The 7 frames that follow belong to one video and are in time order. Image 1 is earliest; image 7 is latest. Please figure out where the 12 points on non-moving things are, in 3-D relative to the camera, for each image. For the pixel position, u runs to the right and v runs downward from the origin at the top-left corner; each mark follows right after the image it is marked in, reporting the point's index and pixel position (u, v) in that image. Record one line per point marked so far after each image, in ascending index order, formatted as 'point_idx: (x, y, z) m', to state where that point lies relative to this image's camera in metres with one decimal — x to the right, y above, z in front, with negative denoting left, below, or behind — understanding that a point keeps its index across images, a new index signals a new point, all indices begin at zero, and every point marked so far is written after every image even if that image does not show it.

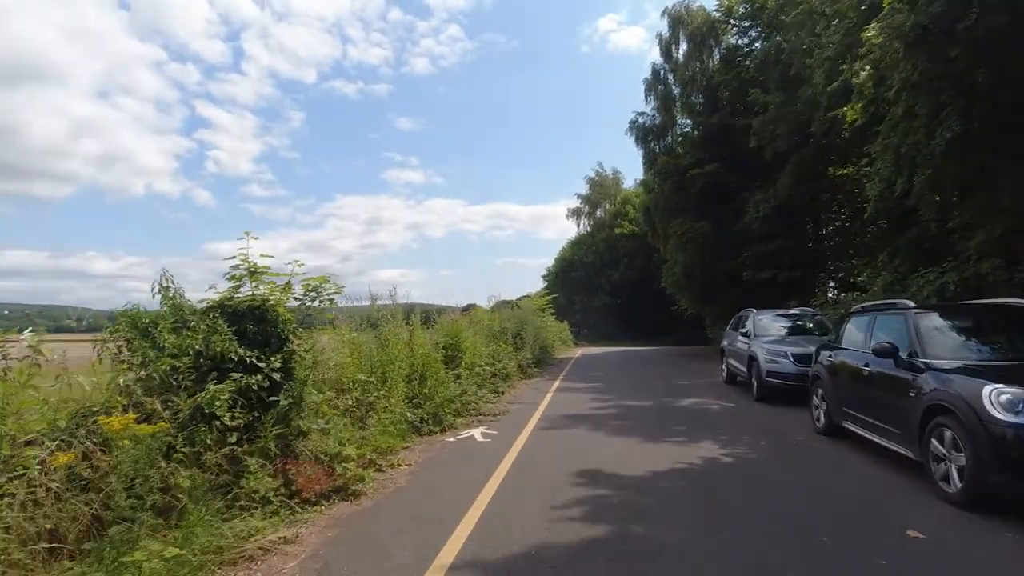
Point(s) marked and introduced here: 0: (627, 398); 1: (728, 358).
0: (+3.2, -3.1, +15.7) m
1: (+7.2, -2.3, +18.7) m
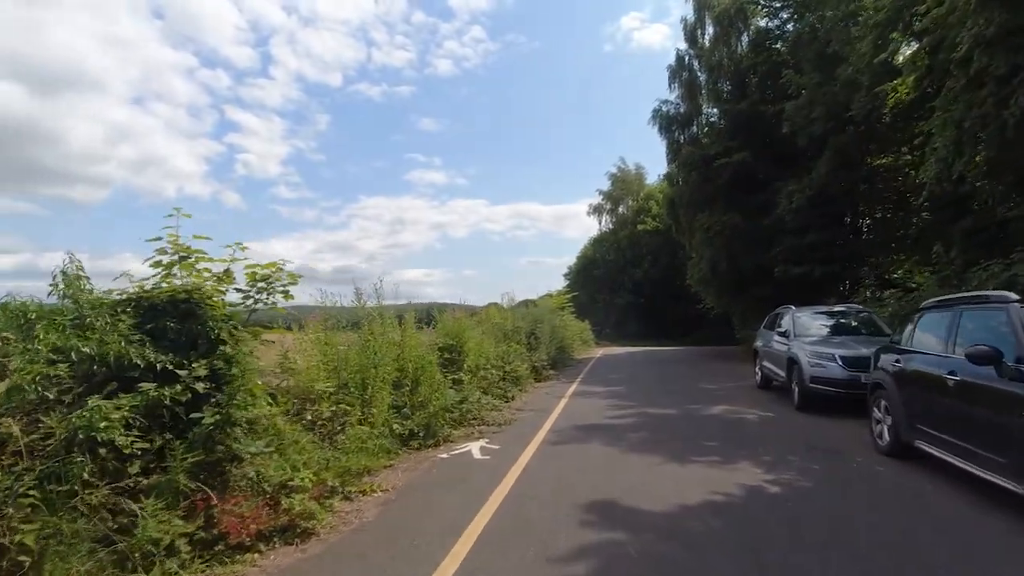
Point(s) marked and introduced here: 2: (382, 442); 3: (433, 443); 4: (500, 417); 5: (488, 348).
0: (+3.4, -2.9, +14.1) m
1: (+7.6, -2.2, +17.0) m
2: (-2.0, -2.3, +8.6) m
3: (-1.4, -2.7, +9.8) m
4: (-0.3, -2.8, +12.3) m
5: (-0.7, -1.6, +15.1) m
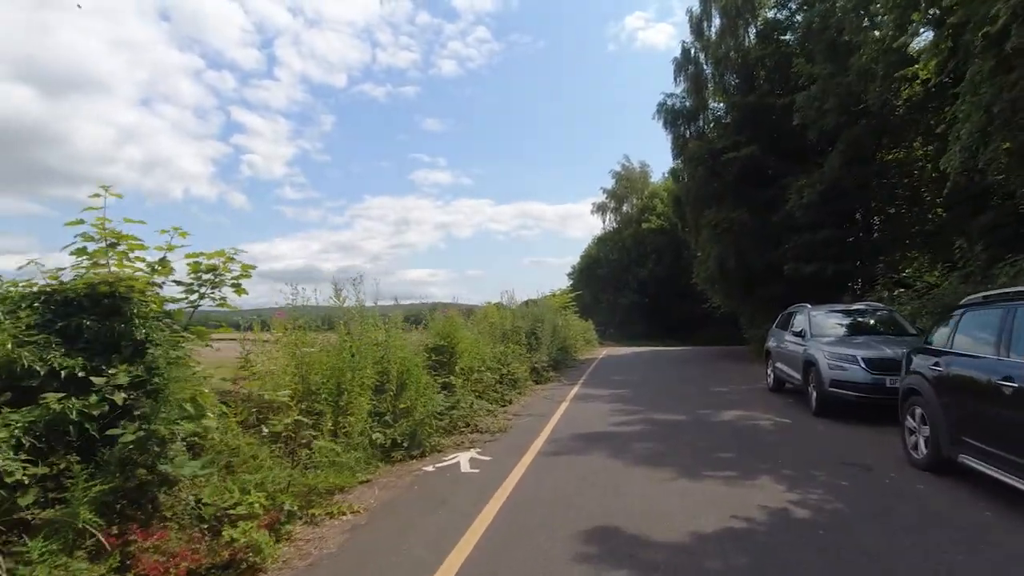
0: (+3.4, -2.9, +13.2) m
1: (+7.5, -2.1, +16.0) m
2: (-2.1, -2.3, +7.7) m
3: (-1.5, -2.6, +9.0) m
4: (-0.4, -2.7, +11.4) m
5: (-0.8, -1.5, +14.2) m
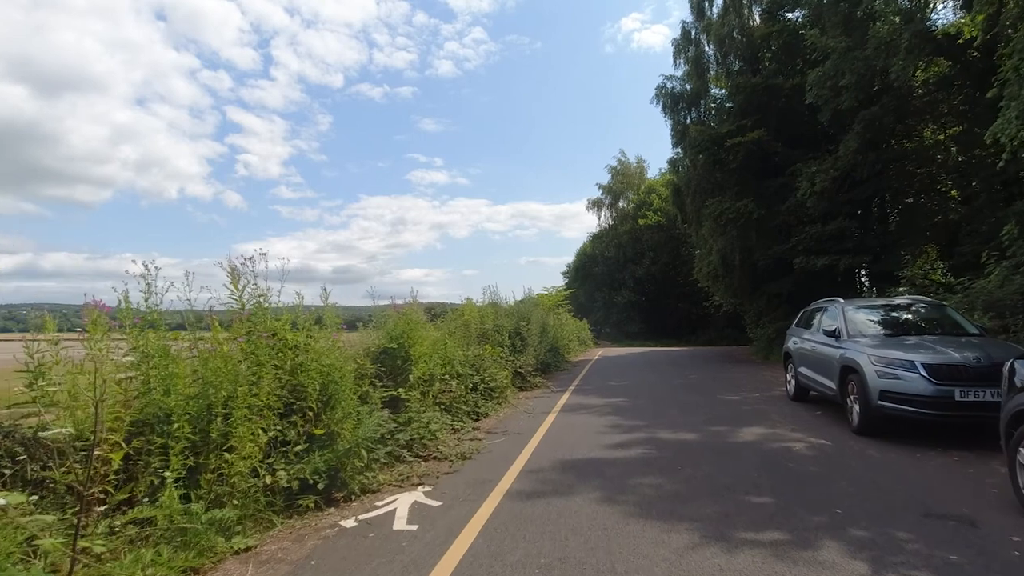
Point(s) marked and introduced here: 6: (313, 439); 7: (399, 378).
0: (+2.8, -2.7, +10.8) m
1: (+7.0, -1.9, +13.7) m
2: (-2.6, -2.1, +5.3) m
3: (-2.0, -2.4, +6.6) m
4: (-0.9, -2.5, +9.0) m
5: (-1.4, -1.3, +11.8) m
6: (-2.4, -1.8, +6.7) m
7: (-1.9, -1.5, +9.4) m
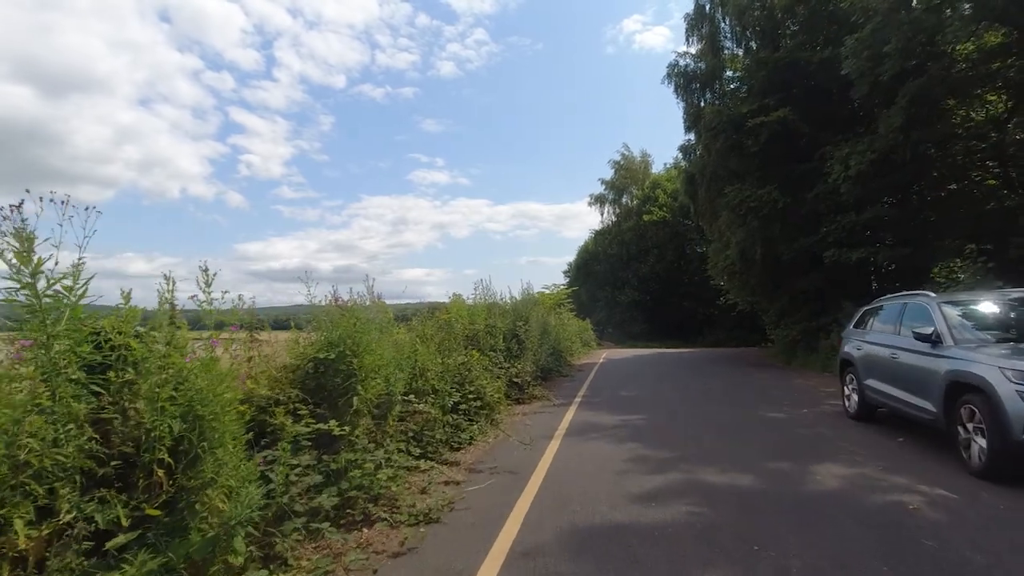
0: (+2.7, -2.5, +8.0) m
1: (+6.8, -1.7, +10.9) m
2: (-2.8, -1.9, +2.5) m
3: (-2.1, -2.3, +3.8) m
4: (-1.0, -2.4, +6.2) m
5: (-1.5, -1.2, +9.1) m
6: (-2.6, -1.6, +3.9) m
7: (-2.0, -1.3, +6.6) m
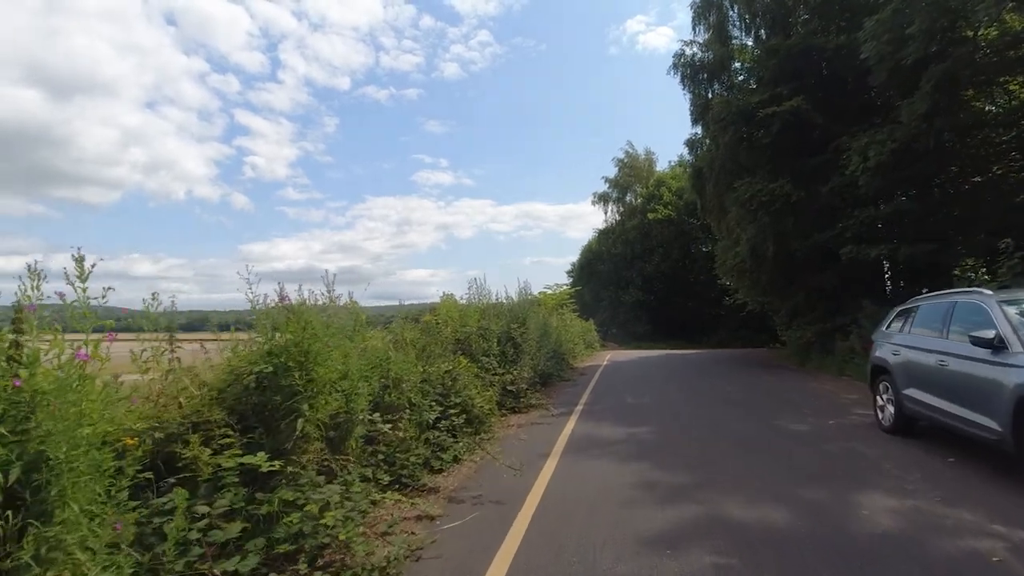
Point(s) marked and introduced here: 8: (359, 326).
0: (+2.5, -2.5, +6.8) m
1: (+6.7, -1.7, +9.6) m
2: (-3.0, -1.9, +1.3) m
3: (-2.3, -2.2, +2.6) m
4: (-1.2, -2.3, +5.0) m
5: (-1.6, -1.1, +7.8) m
6: (-2.7, -1.6, +2.7) m
7: (-2.2, -1.3, +5.4) m
8: (-2.1, -0.5, +8.0) m
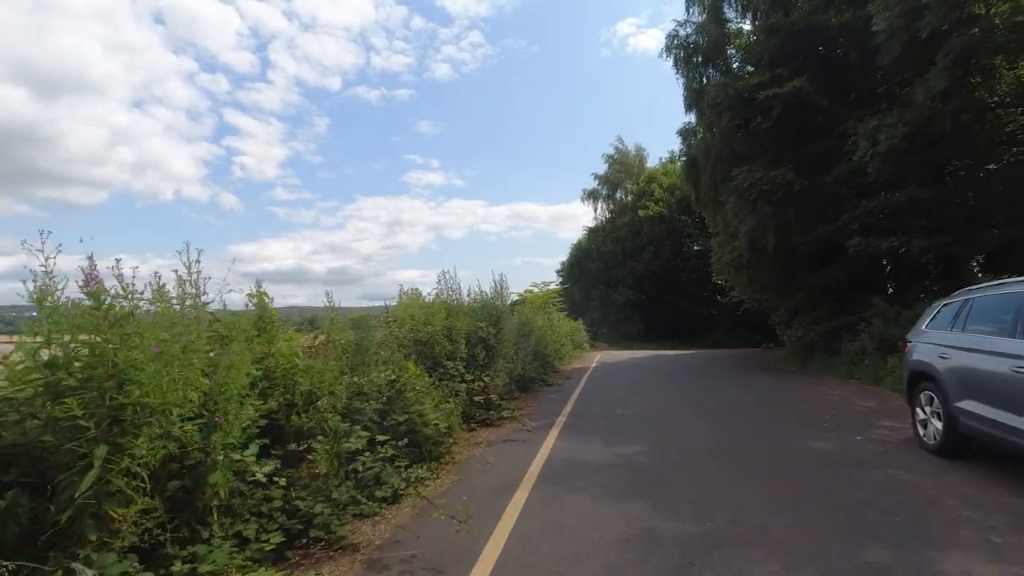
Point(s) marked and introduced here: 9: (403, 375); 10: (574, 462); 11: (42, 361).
0: (+2.0, -2.3, +4.9) m
1: (+6.2, -1.5, +7.8) m
2: (-3.4, -1.7, -0.7) m
3: (-2.7, -2.1, +0.6) m
4: (-1.7, -2.2, +3.0) m
5: (-2.2, -1.0, +5.9) m
6: (-3.2, -1.5, +0.7) m
7: (-2.7, -1.1, +3.4) m
8: (-2.6, -0.3, +6.0) m
9: (-1.6, -1.2, +8.1) m
10: (+0.9, -2.6, +8.5) m
11: (-2.9, -0.4, +3.8) m
